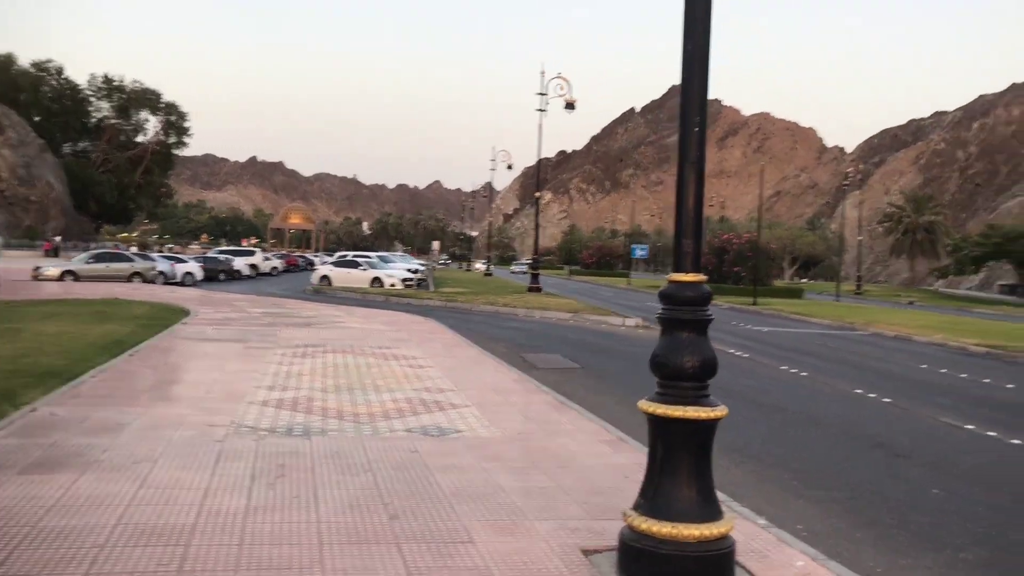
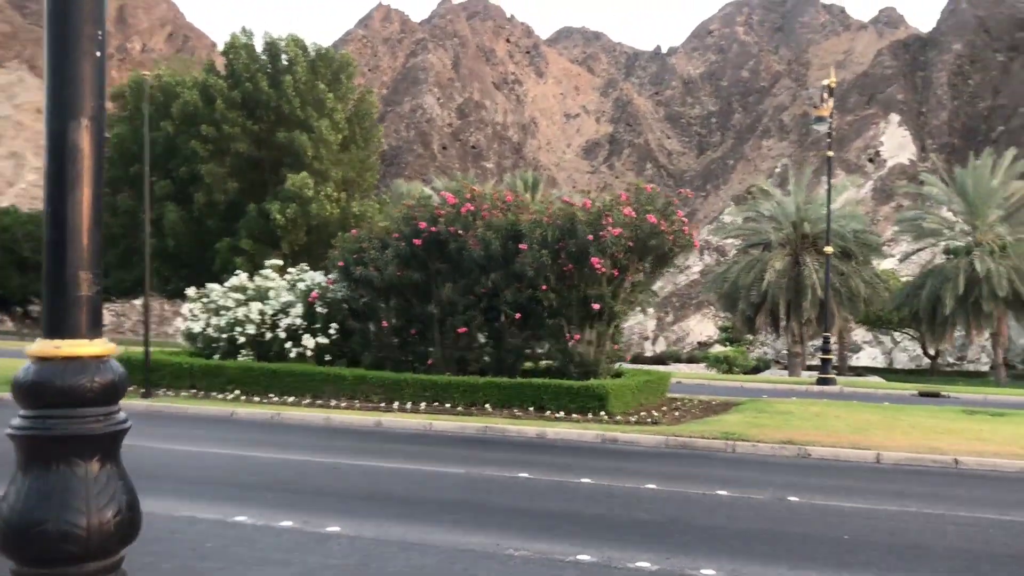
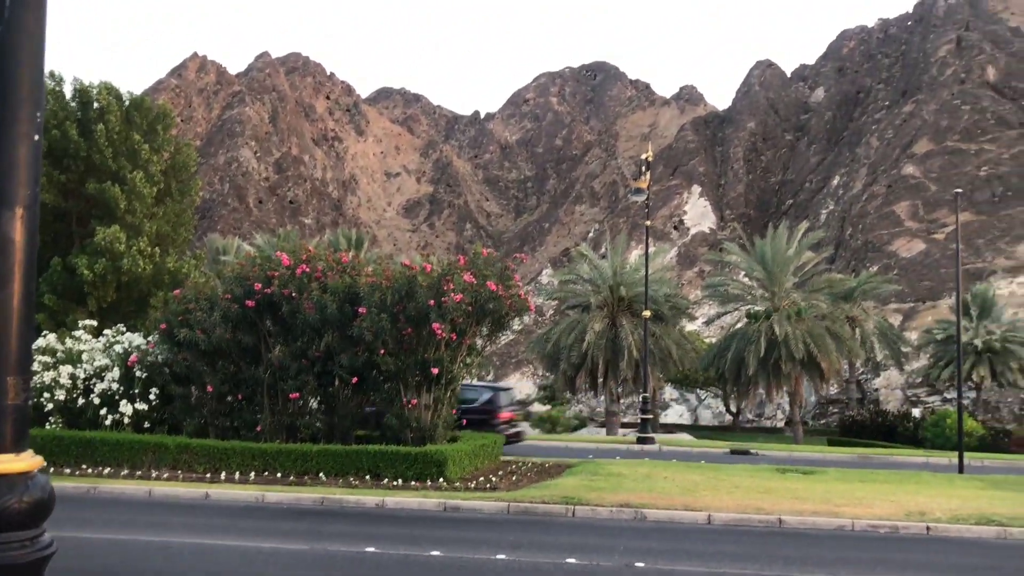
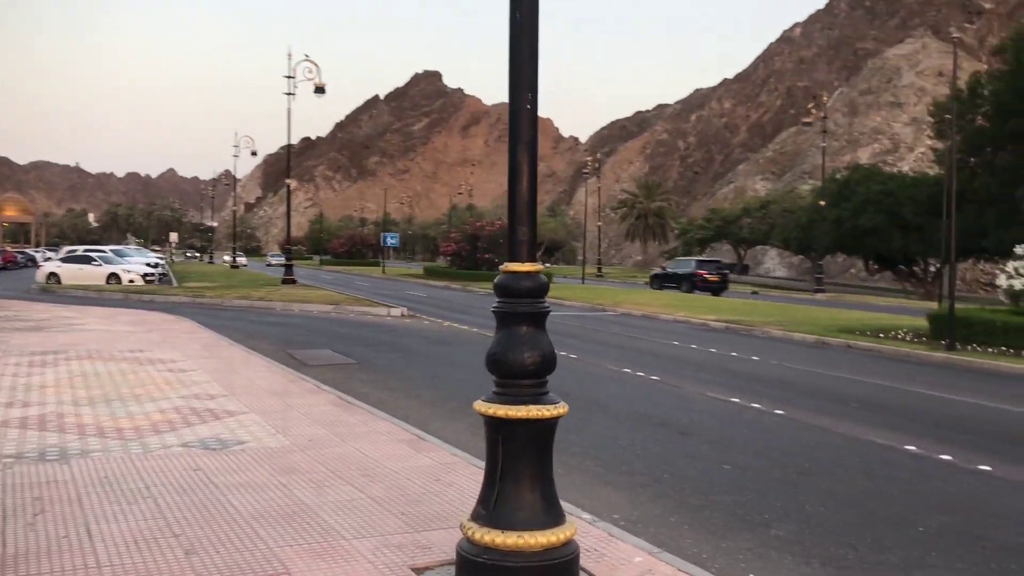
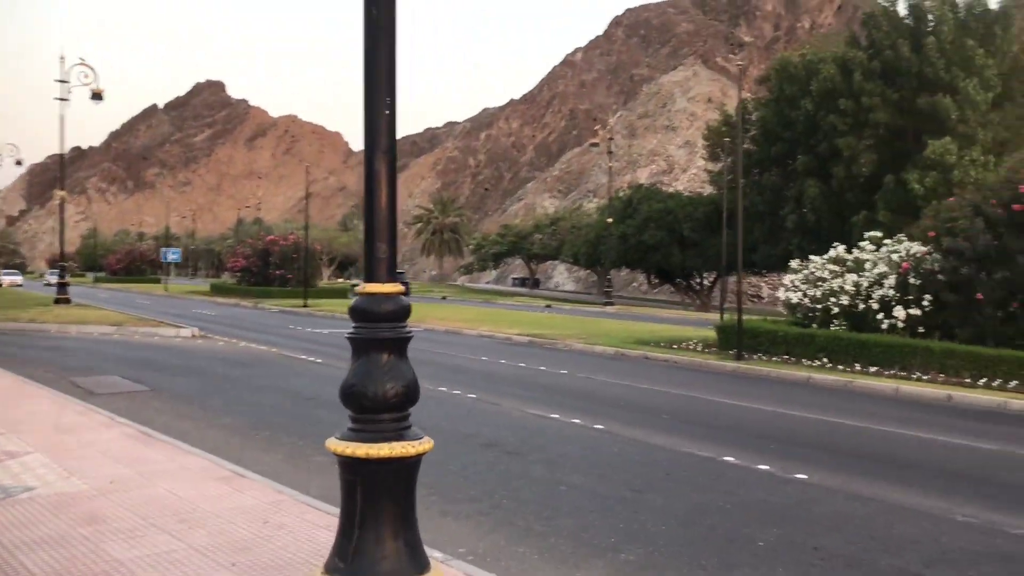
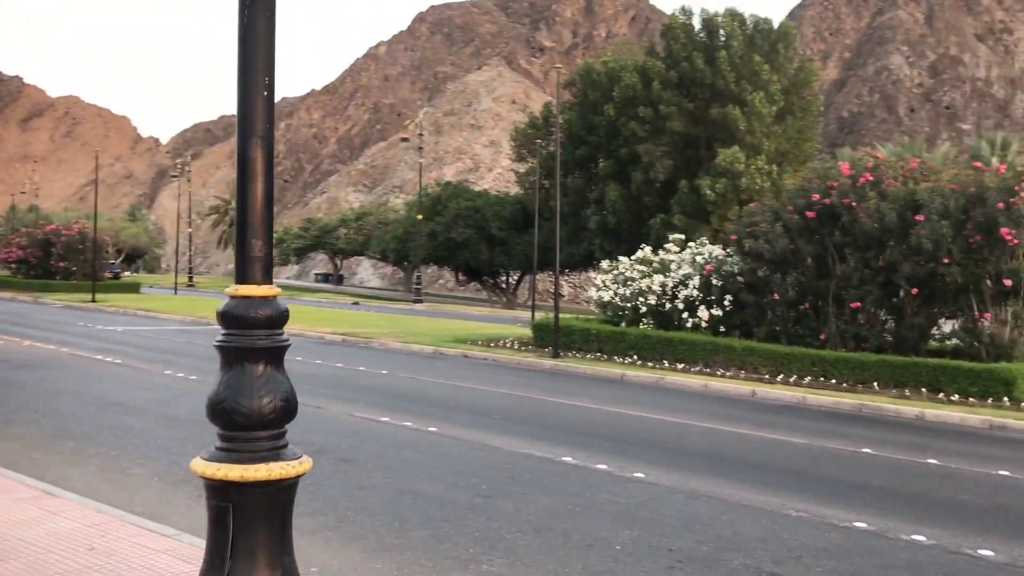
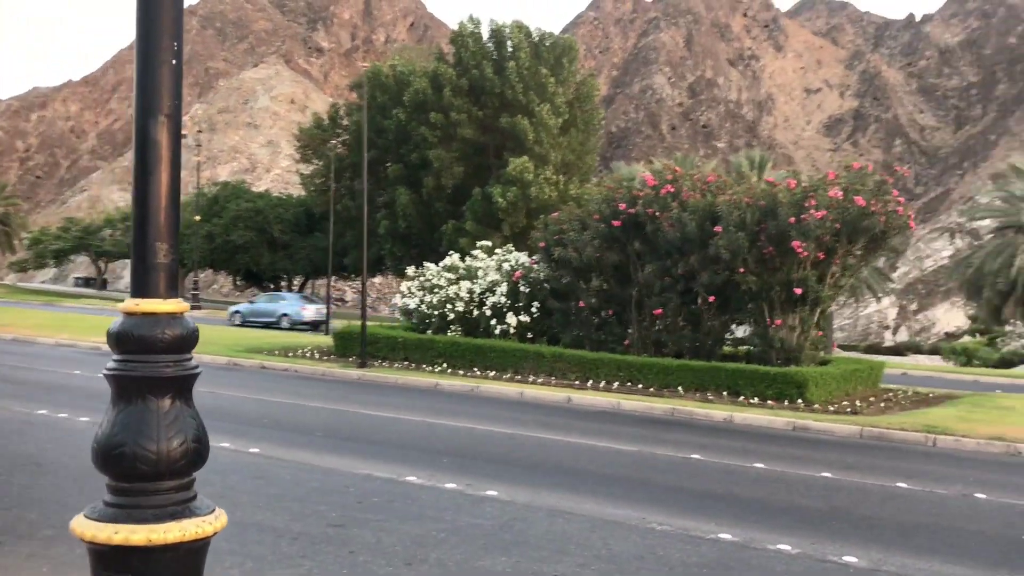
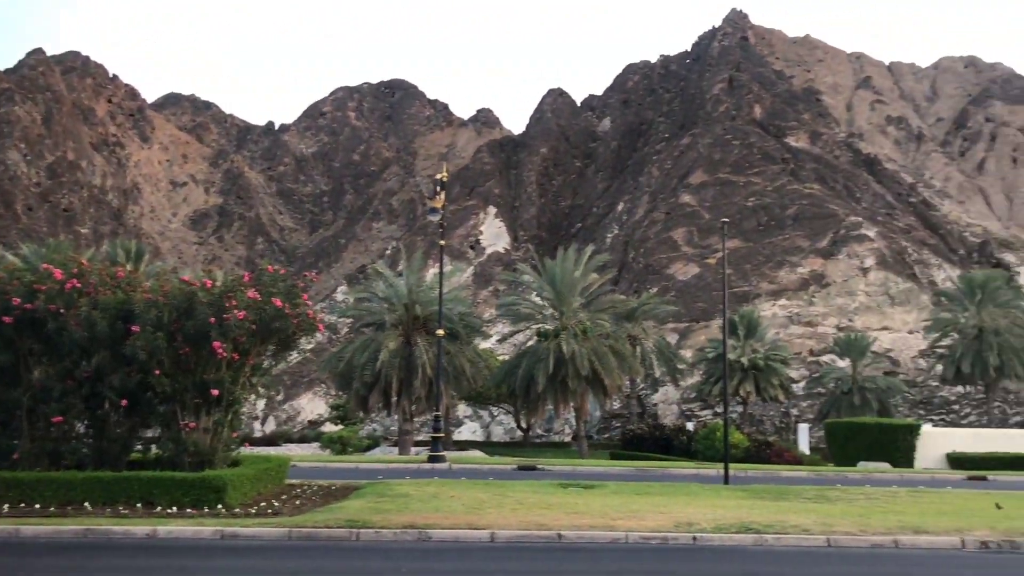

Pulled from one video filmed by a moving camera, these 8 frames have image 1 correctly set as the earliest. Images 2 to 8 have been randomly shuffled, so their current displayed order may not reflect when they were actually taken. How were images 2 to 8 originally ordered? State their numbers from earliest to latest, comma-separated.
4, 5, 6, 7, 2, 3, 8
